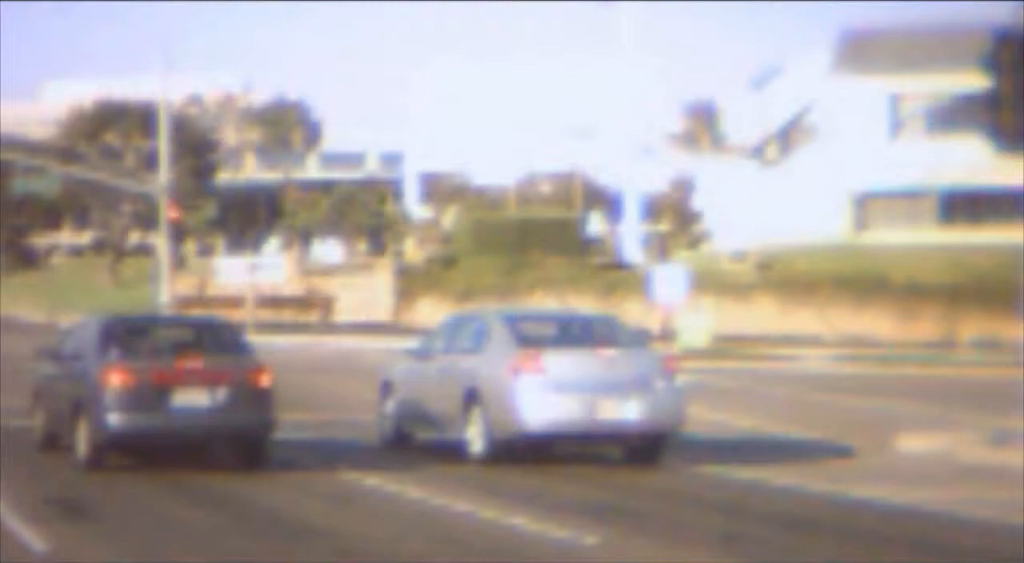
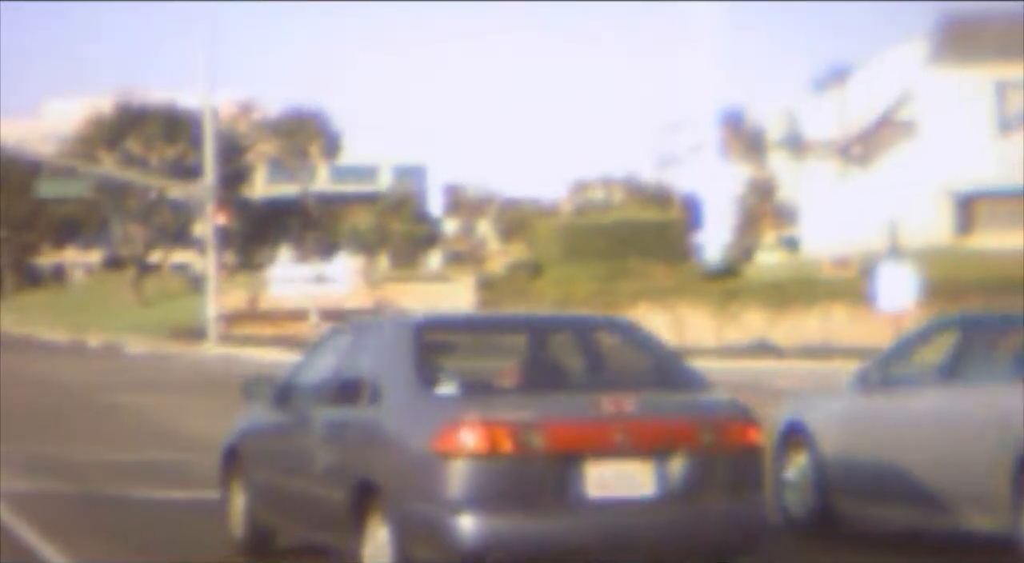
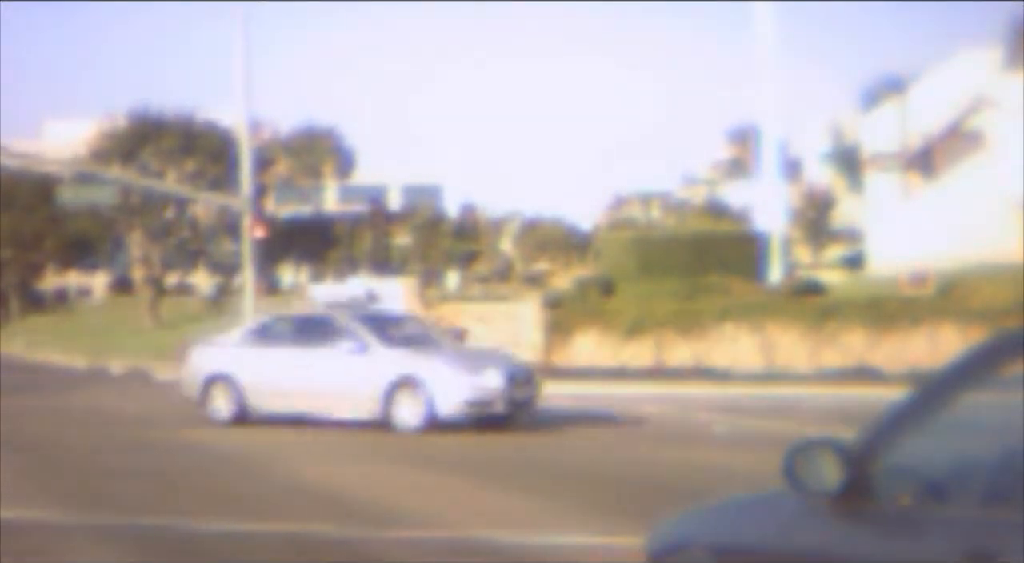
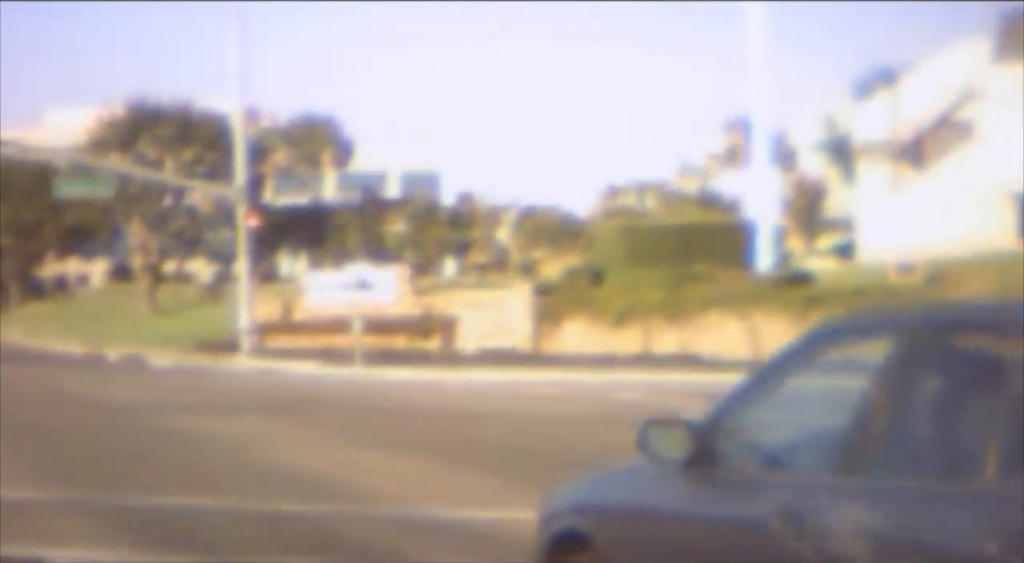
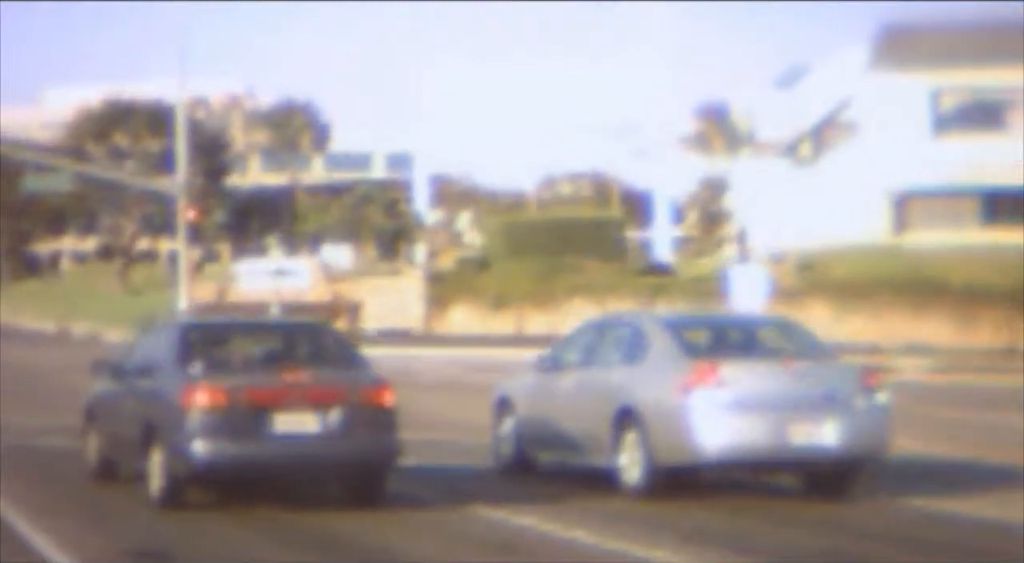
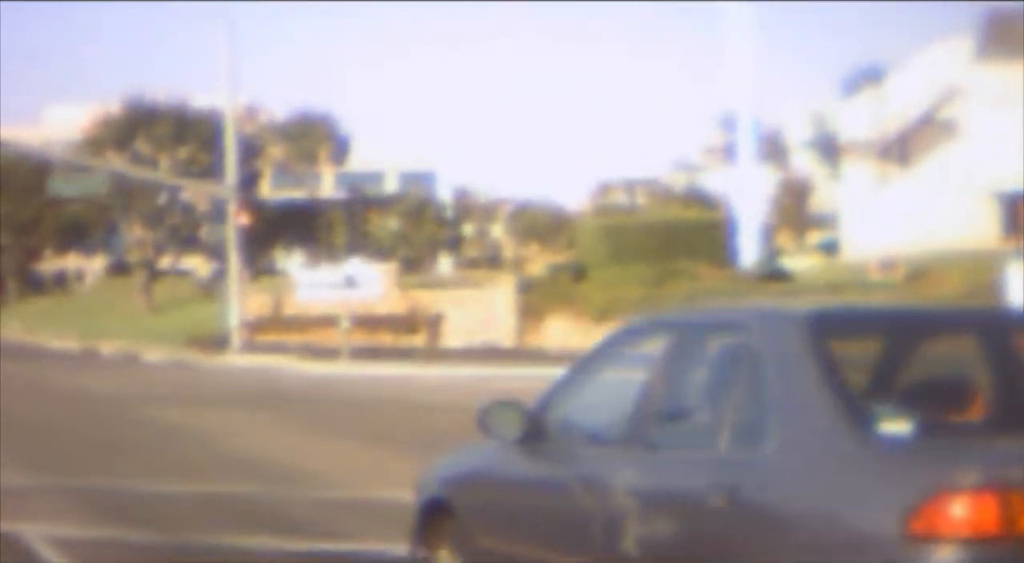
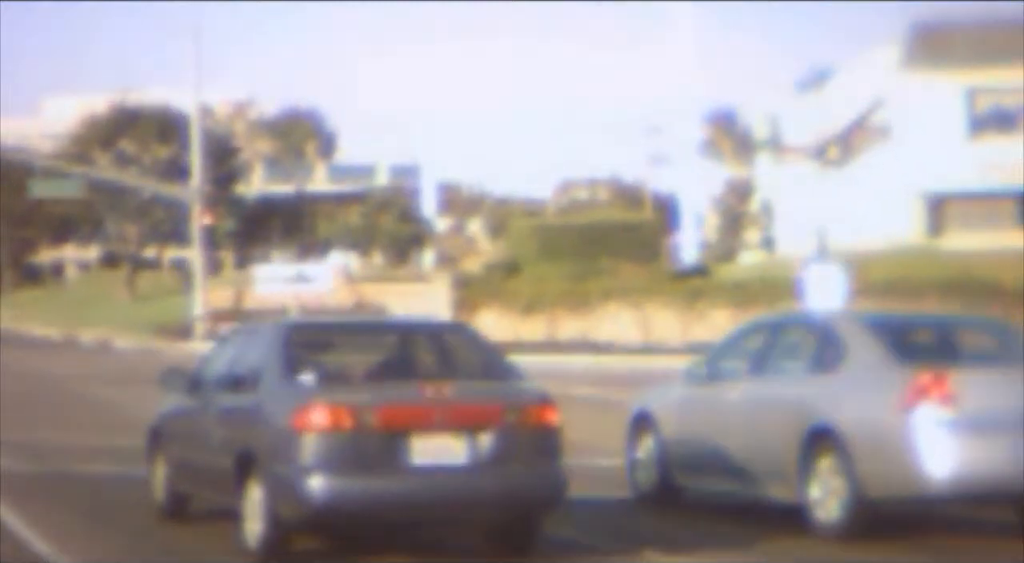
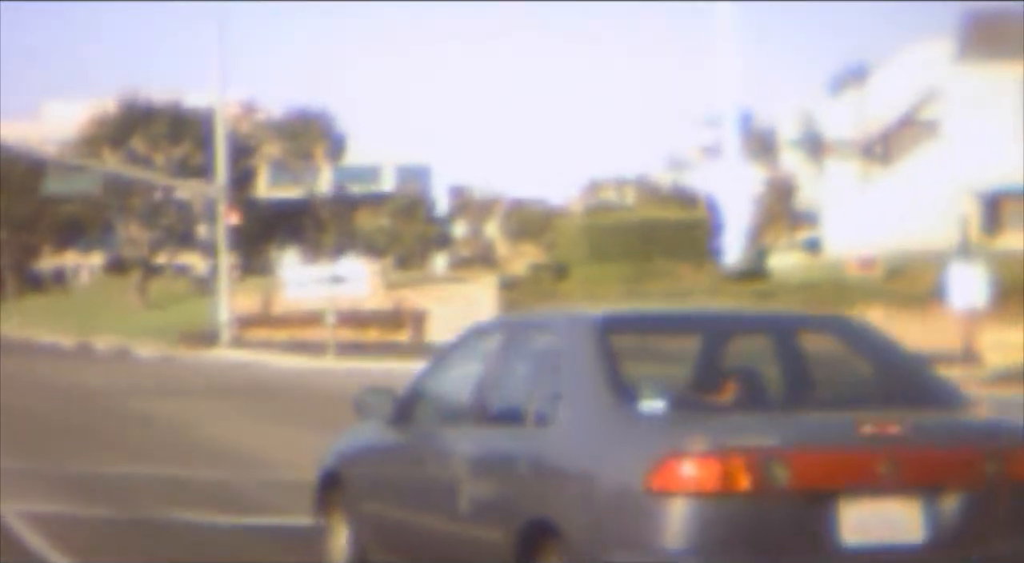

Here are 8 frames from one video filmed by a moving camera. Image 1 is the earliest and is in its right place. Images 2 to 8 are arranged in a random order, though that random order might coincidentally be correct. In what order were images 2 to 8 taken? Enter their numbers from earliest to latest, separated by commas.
5, 7, 2, 8, 6, 4, 3
